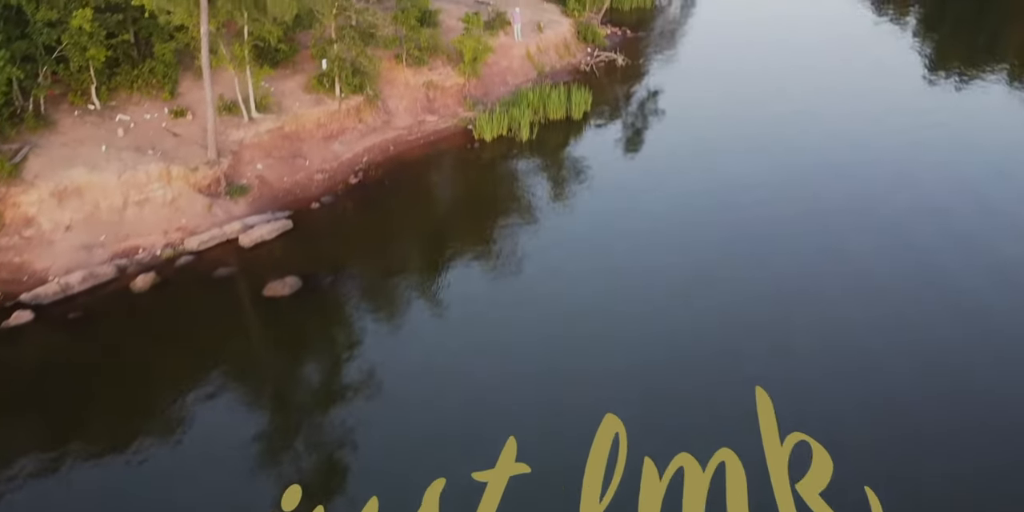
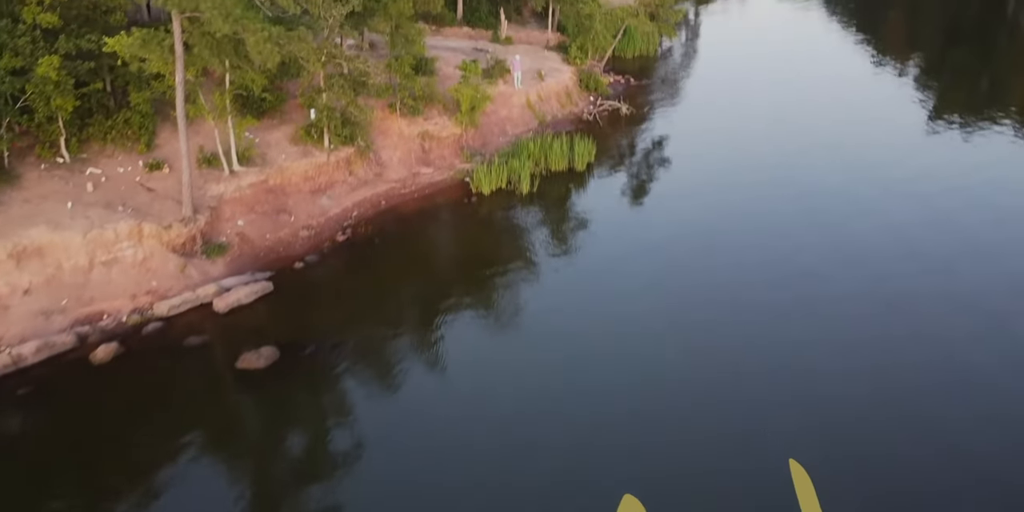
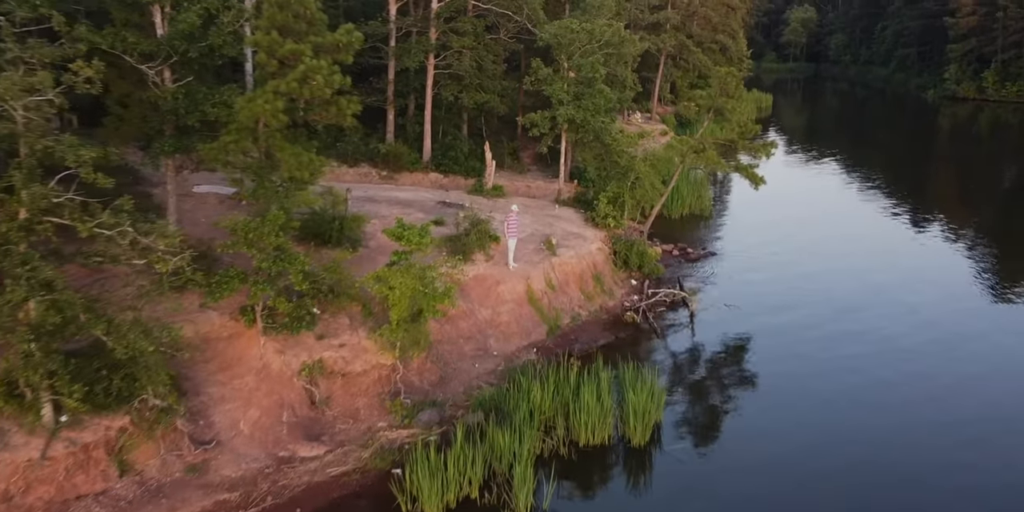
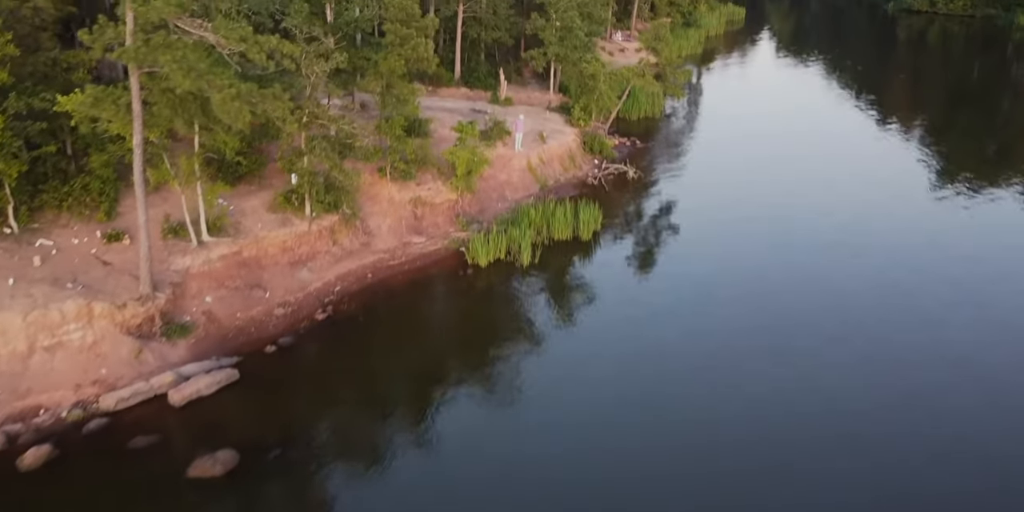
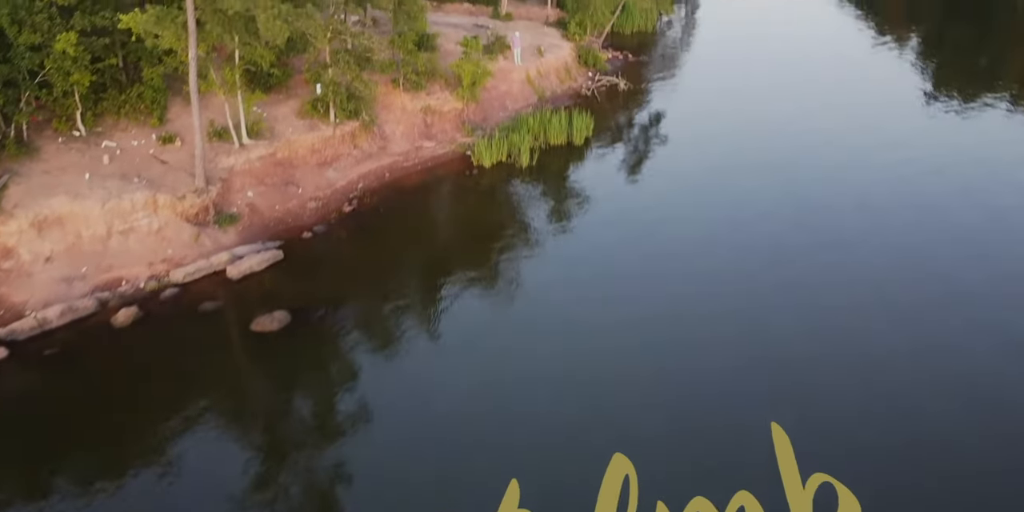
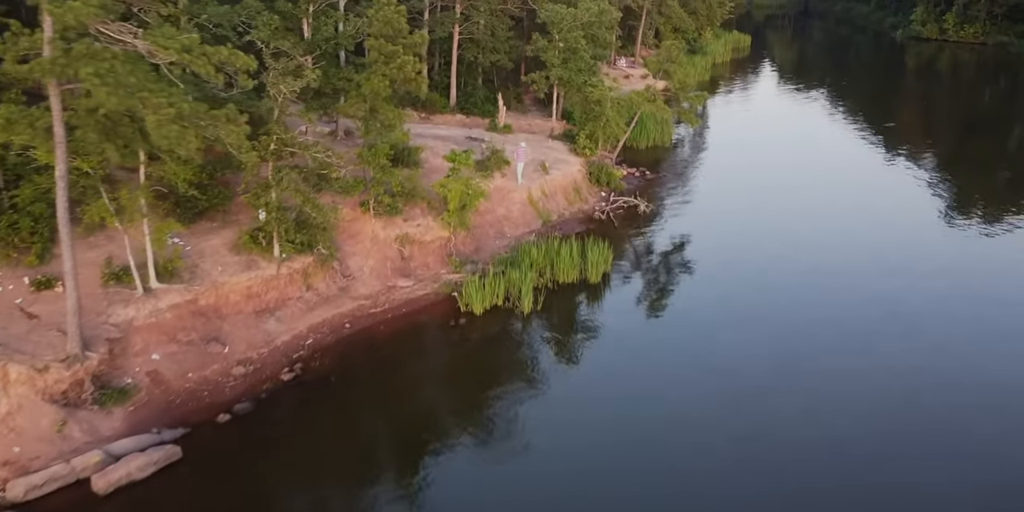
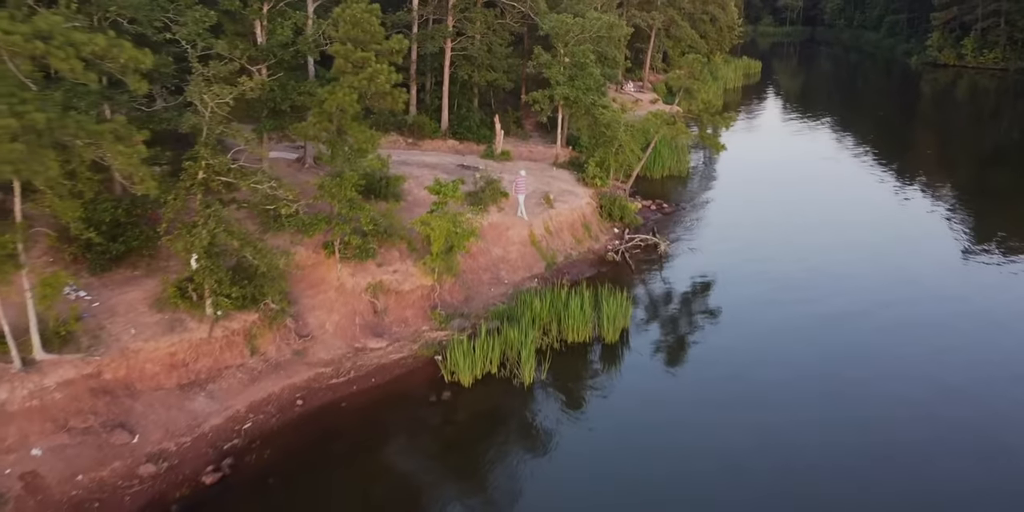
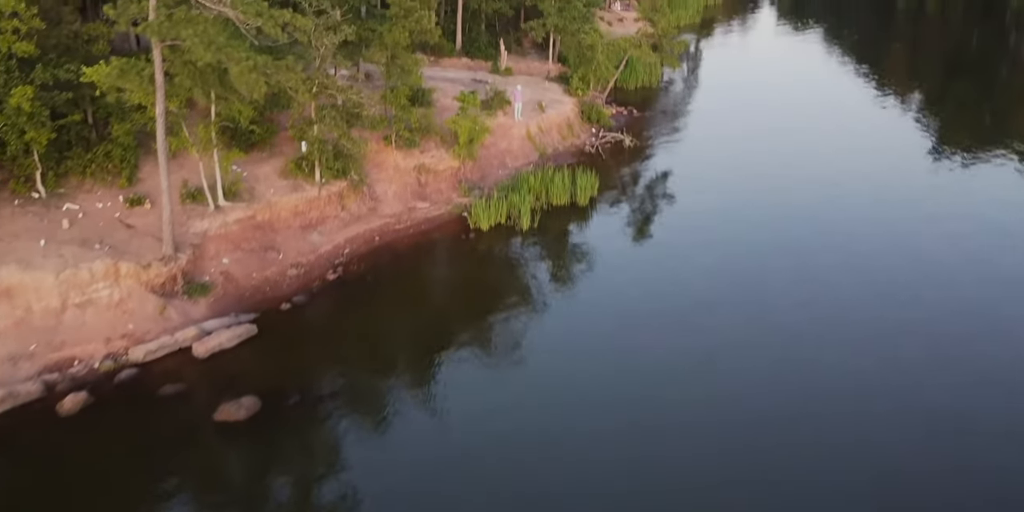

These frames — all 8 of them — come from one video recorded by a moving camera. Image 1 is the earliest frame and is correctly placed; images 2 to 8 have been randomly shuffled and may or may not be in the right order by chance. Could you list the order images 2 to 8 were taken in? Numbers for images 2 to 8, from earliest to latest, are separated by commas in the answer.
5, 2, 8, 4, 6, 7, 3
